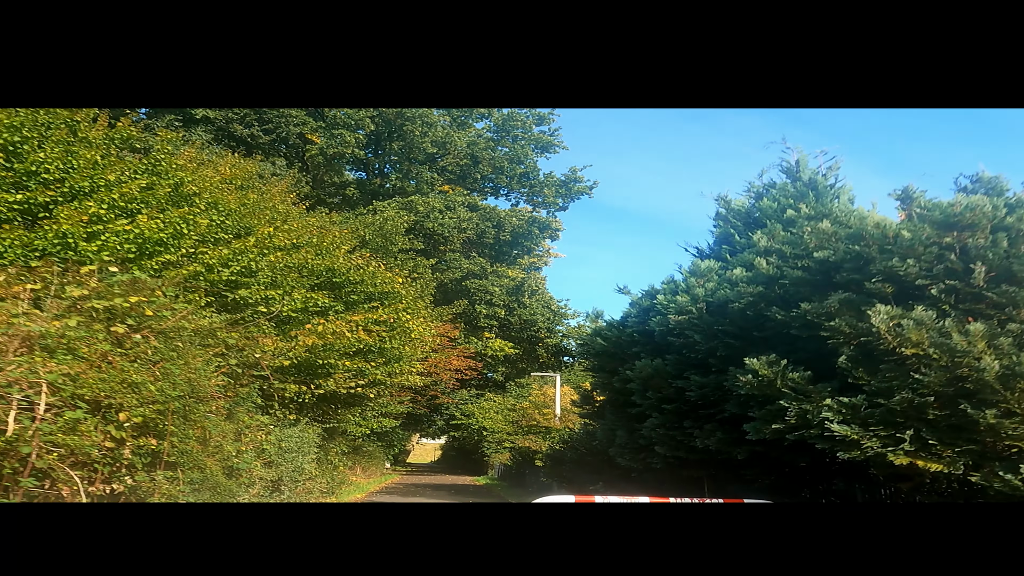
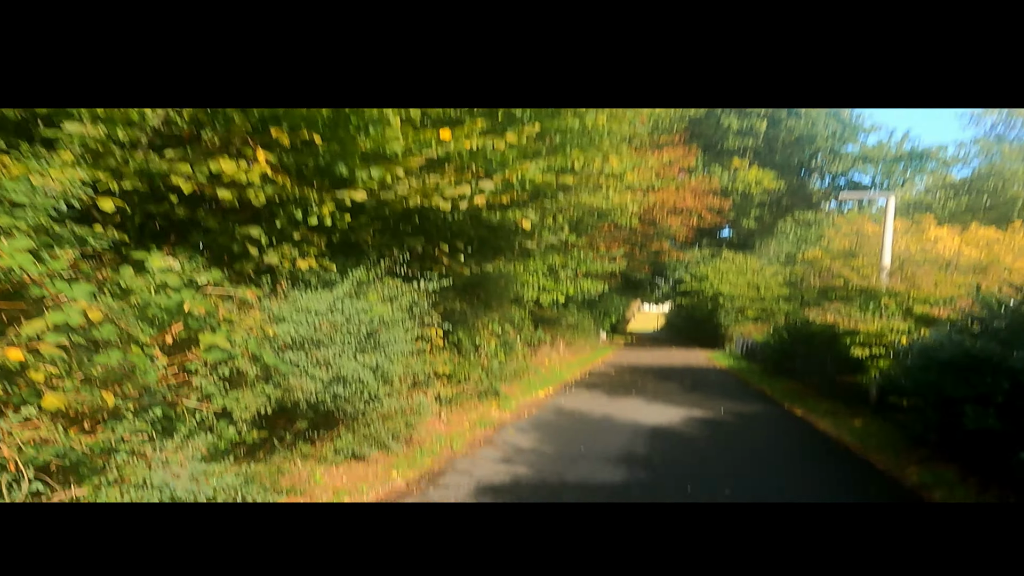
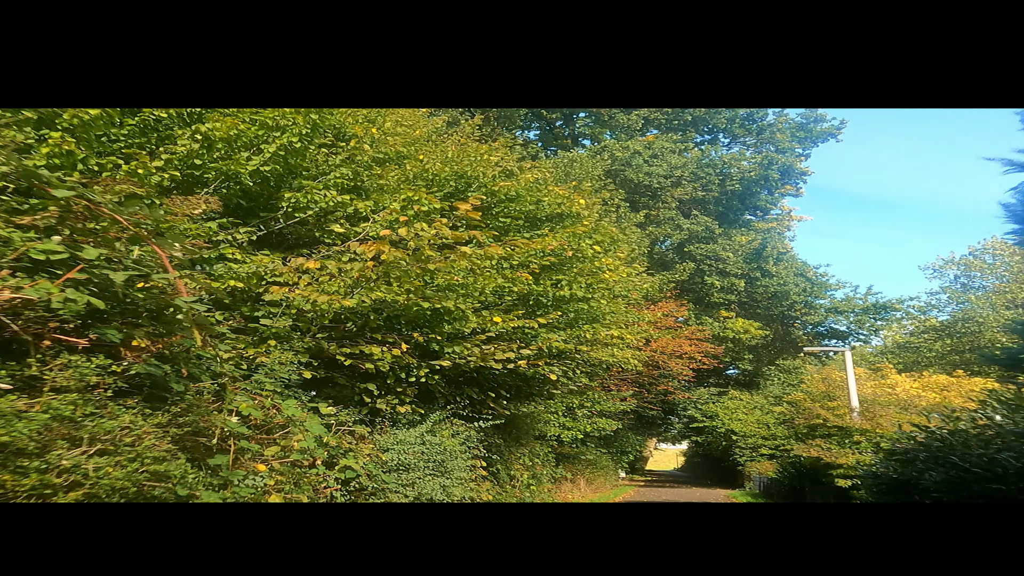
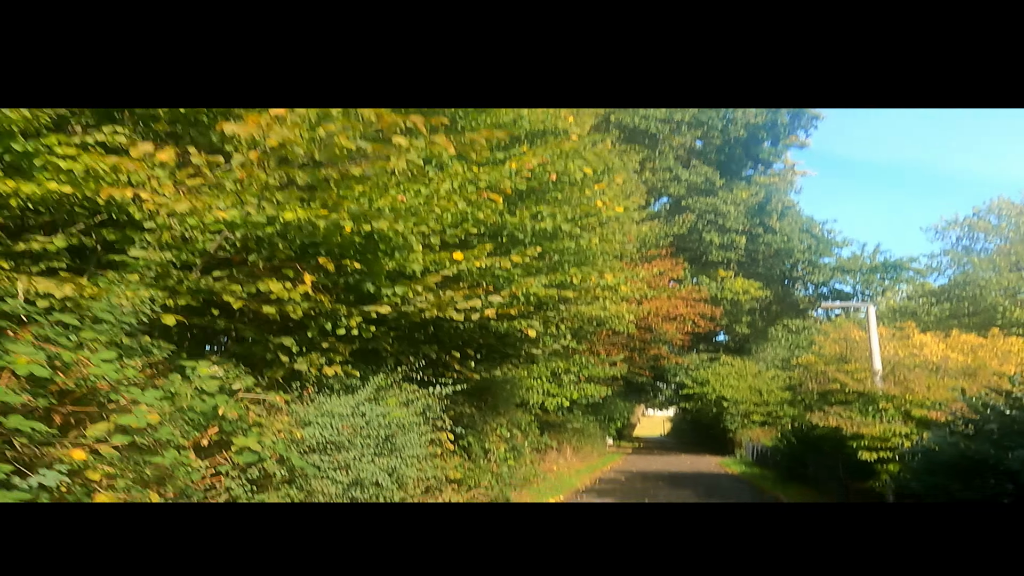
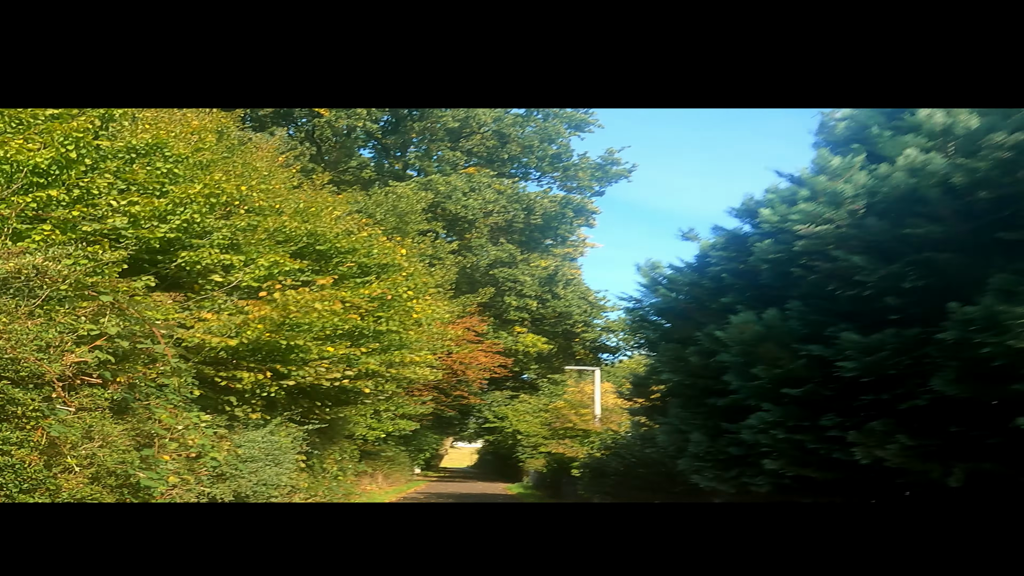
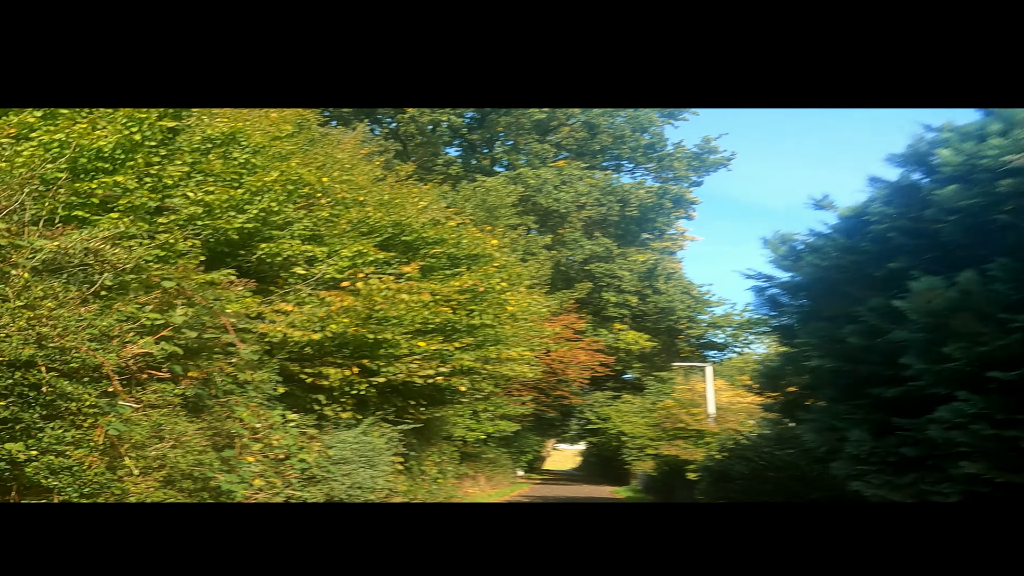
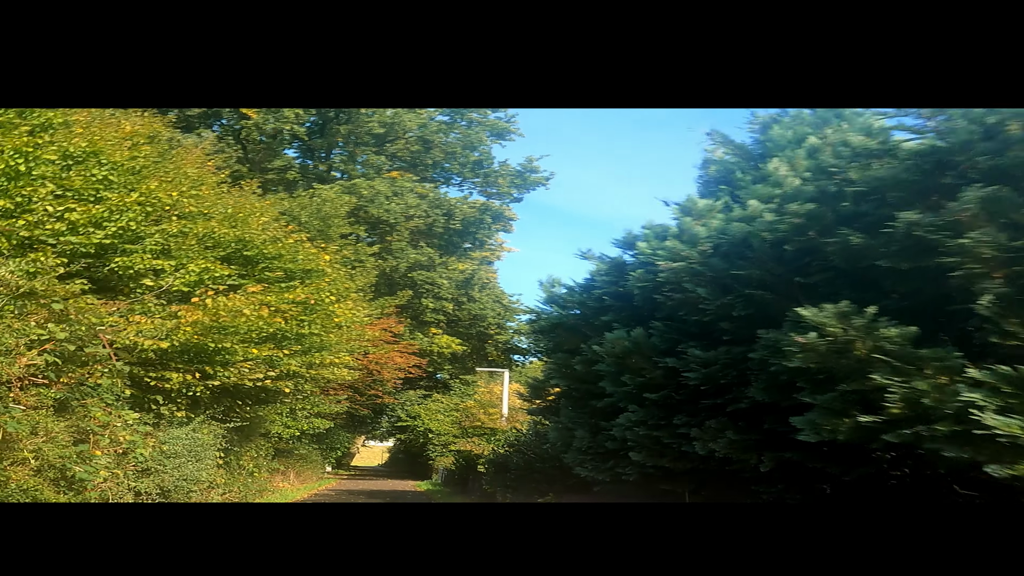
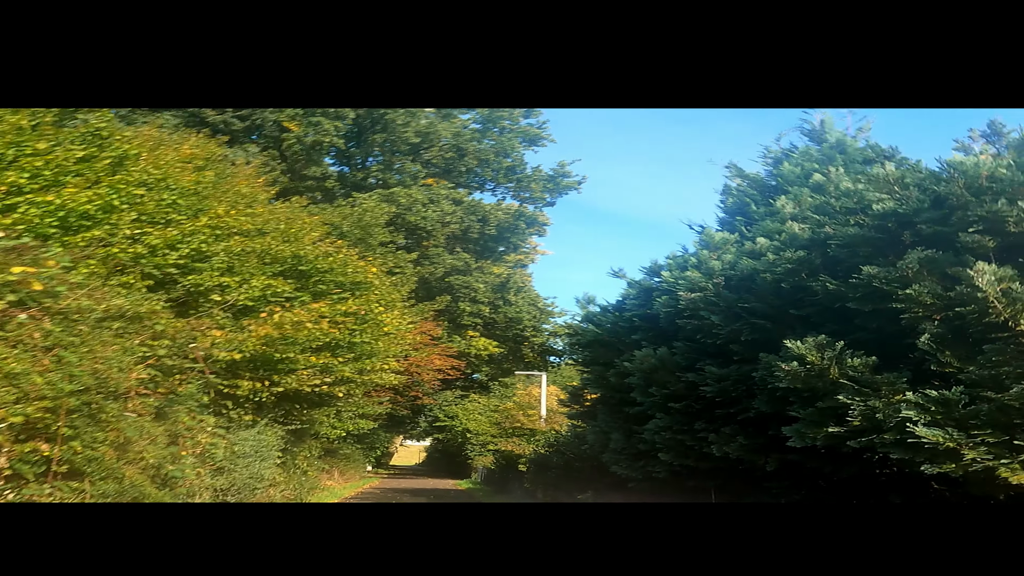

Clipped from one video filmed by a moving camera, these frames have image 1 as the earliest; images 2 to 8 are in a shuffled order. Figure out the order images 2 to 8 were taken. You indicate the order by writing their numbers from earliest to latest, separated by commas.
8, 7, 5, 6, 3, 4, 2
